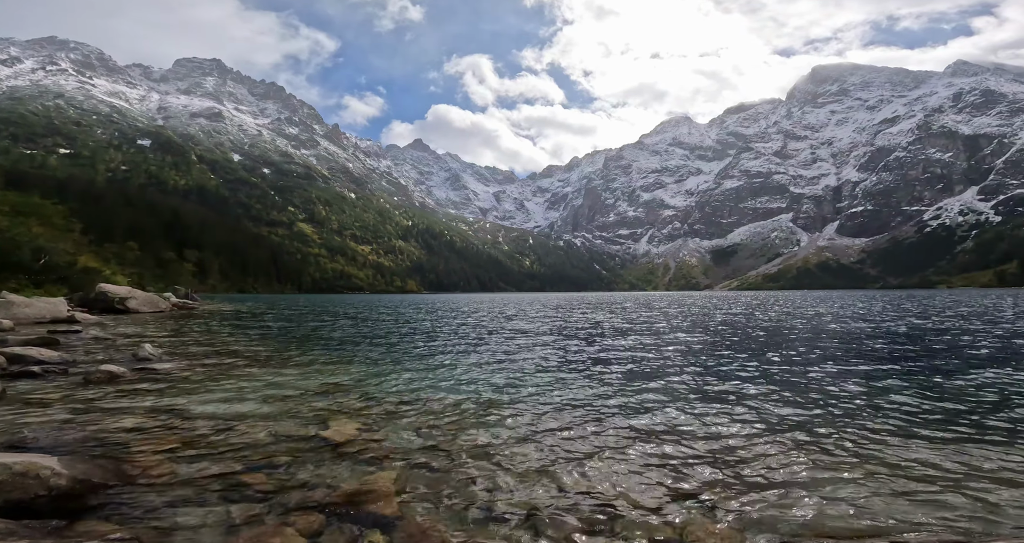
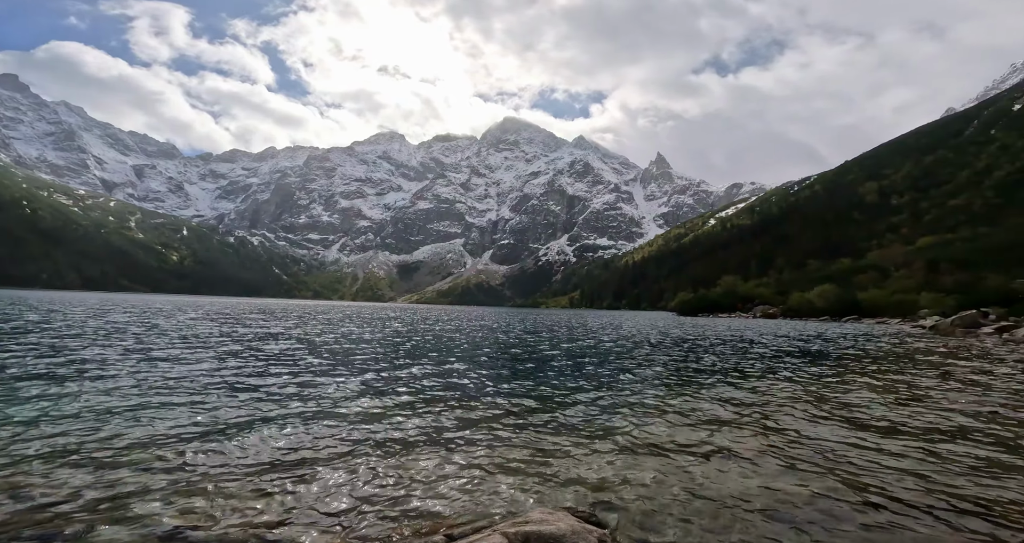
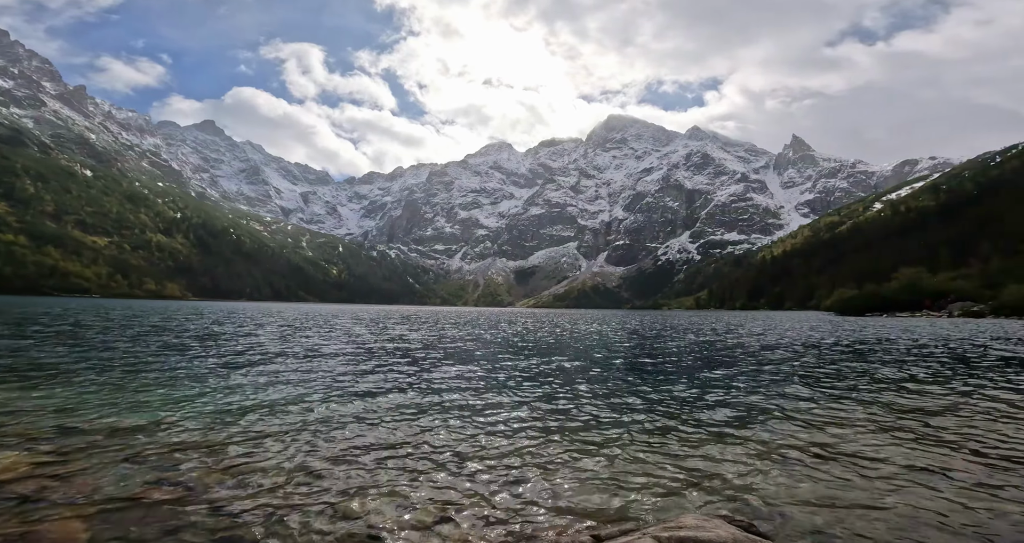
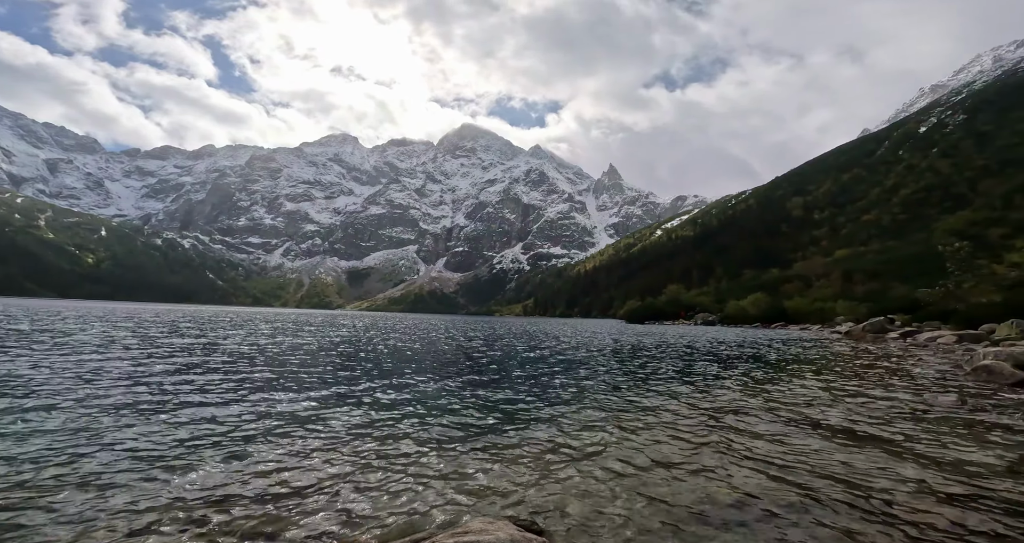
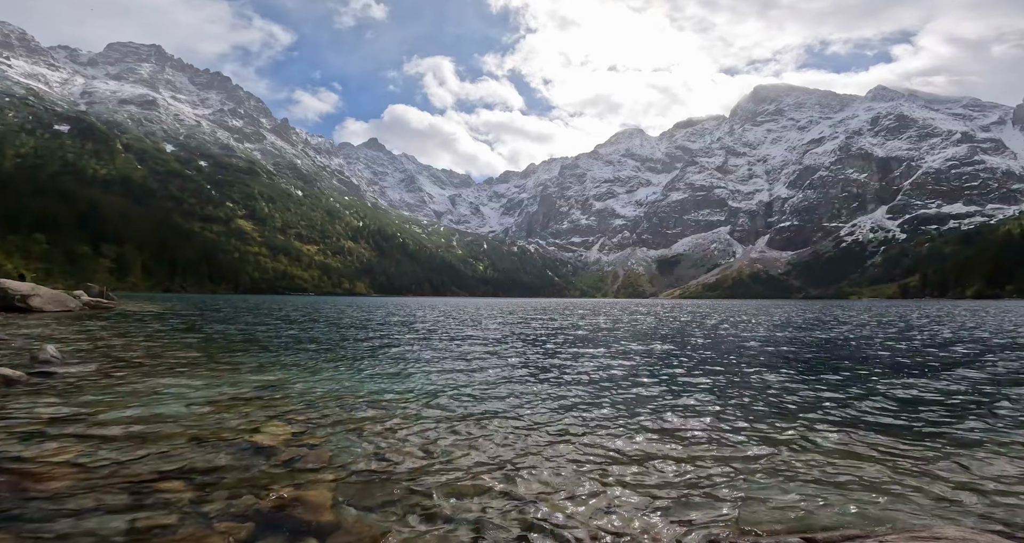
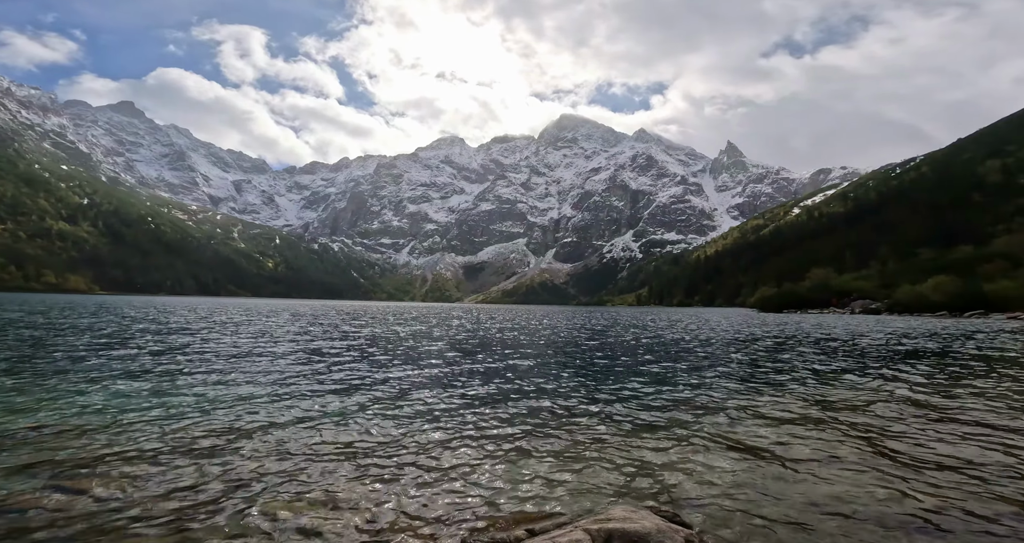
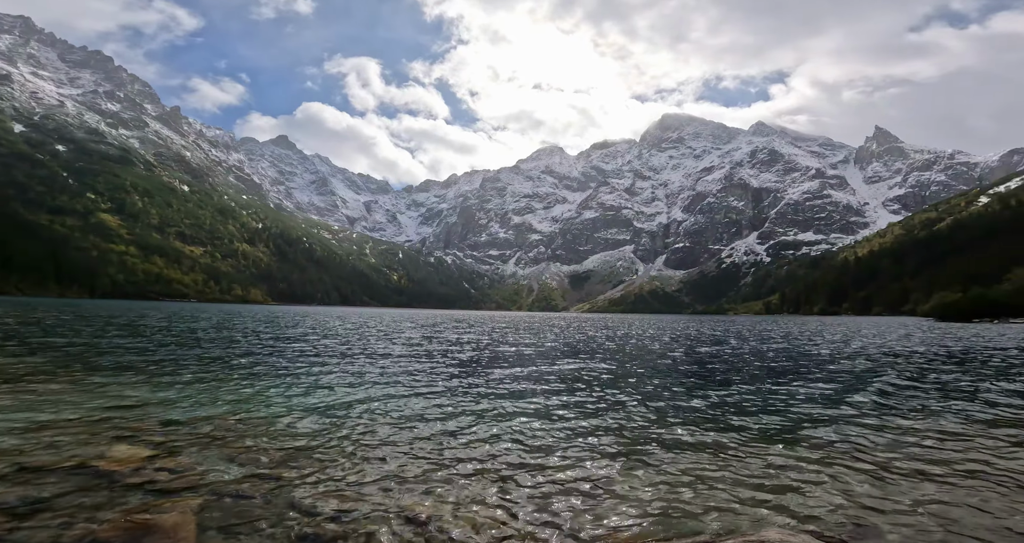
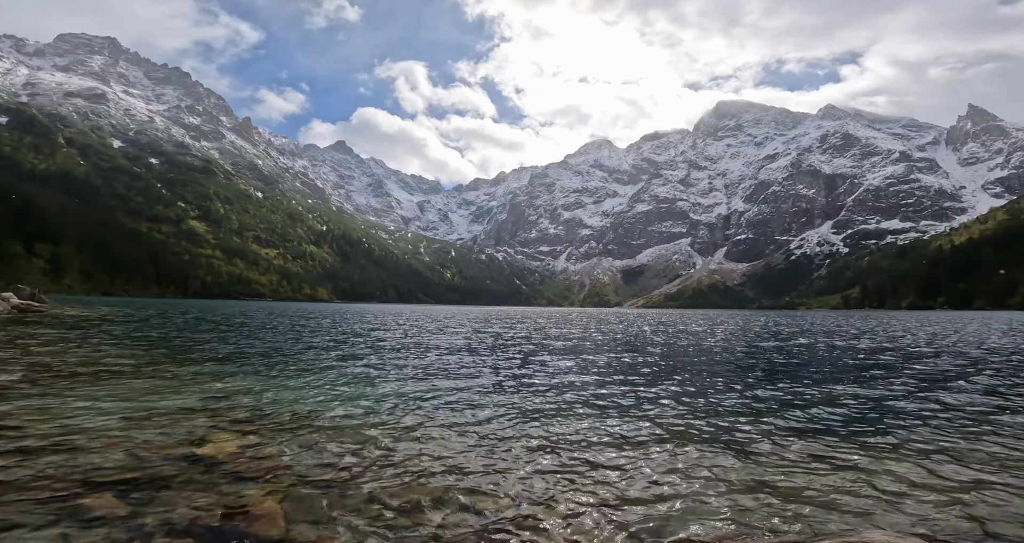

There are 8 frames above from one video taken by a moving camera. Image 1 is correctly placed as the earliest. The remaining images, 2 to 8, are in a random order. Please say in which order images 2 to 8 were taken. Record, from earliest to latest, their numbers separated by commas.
5, 8, 7, 3, 6, 2, 4
